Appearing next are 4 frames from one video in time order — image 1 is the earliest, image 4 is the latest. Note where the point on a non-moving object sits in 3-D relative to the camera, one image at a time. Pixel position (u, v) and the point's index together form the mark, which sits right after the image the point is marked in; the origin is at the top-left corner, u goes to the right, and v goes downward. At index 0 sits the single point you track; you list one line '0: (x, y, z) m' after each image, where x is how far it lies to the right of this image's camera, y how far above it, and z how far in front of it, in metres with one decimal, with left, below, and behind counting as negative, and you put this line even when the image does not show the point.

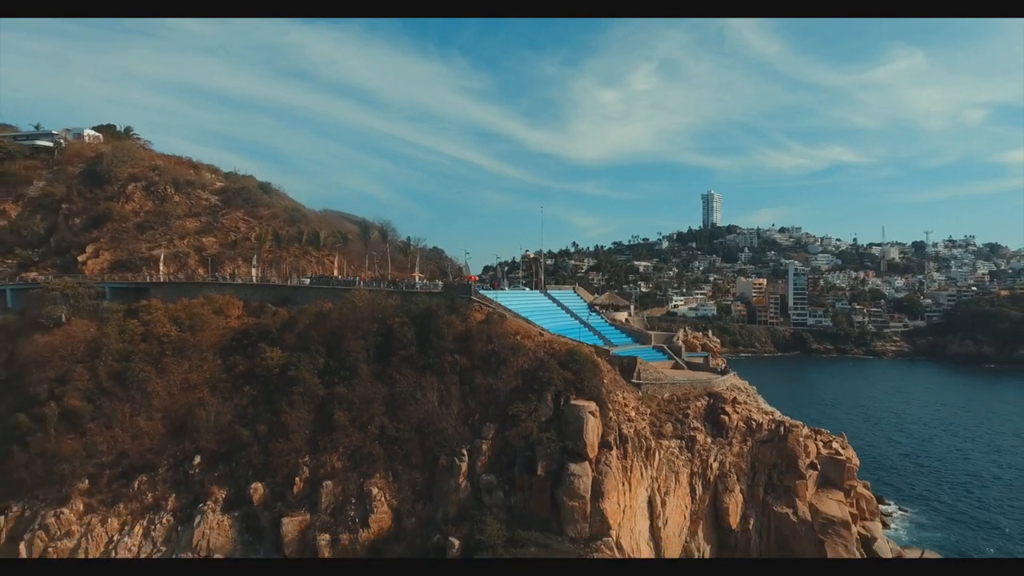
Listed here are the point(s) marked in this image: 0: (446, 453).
0: (-2.1, -5.2, +19.4) m
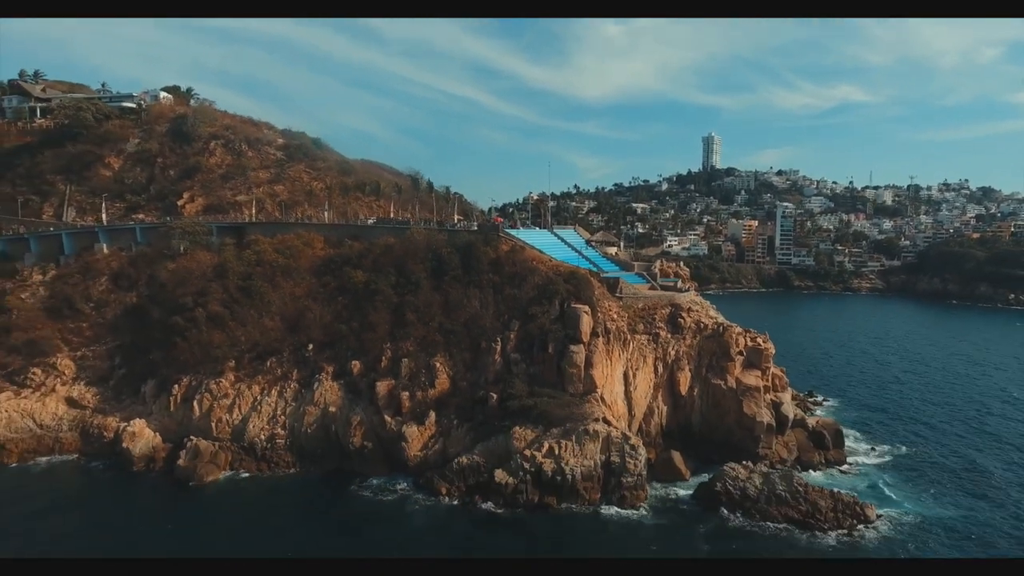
0: (-1.2, -2.4, +28.1) m
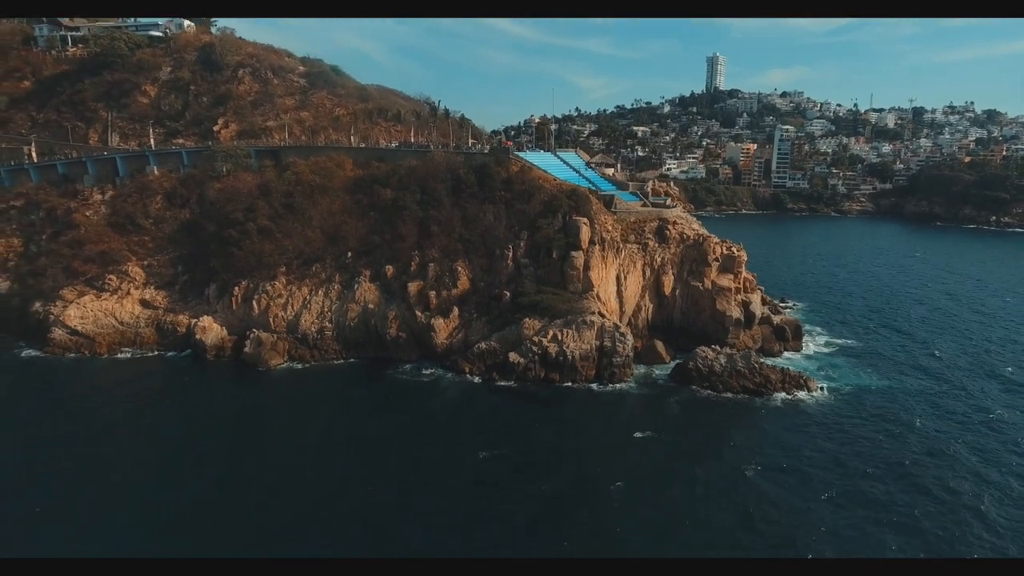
0: (-0.7, +2.2, +32.9) m
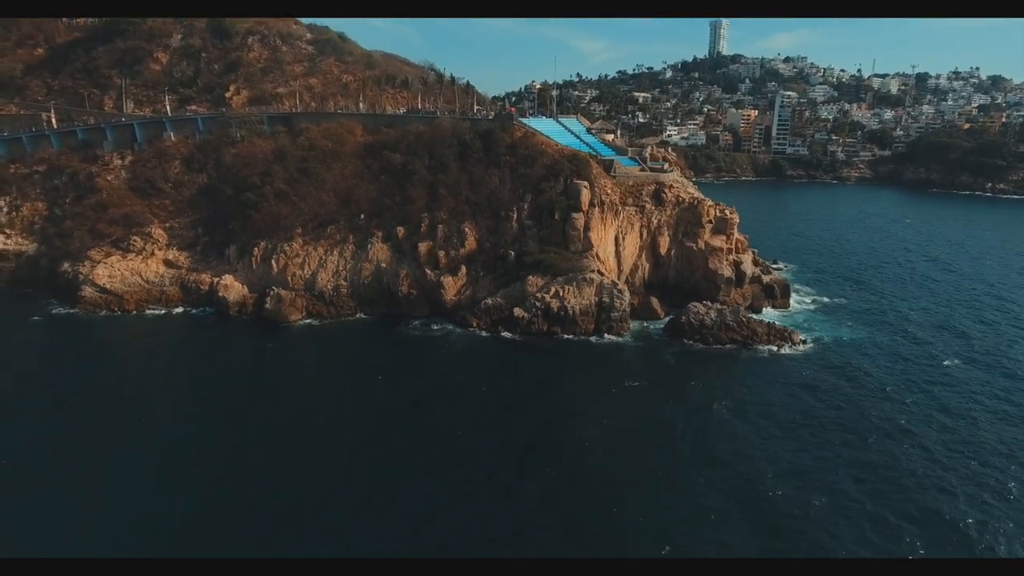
0: (-0.4, +4.5, +34.8) m
